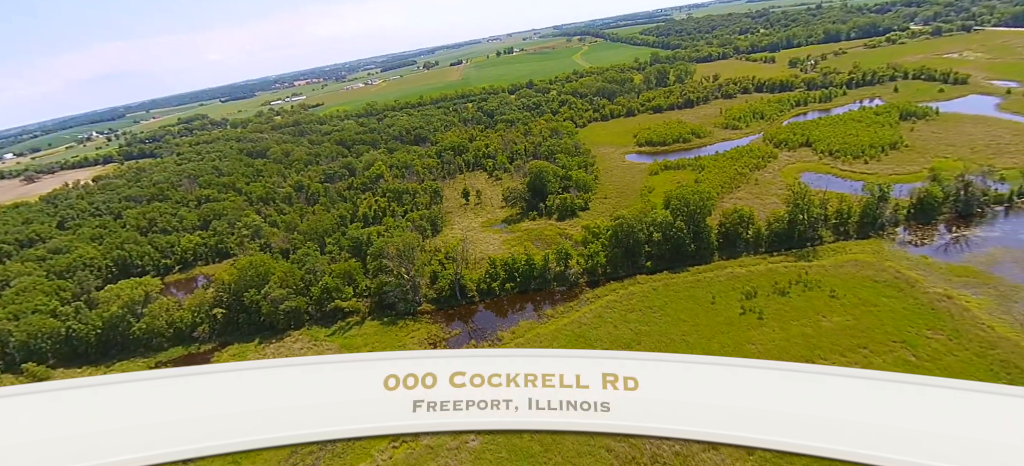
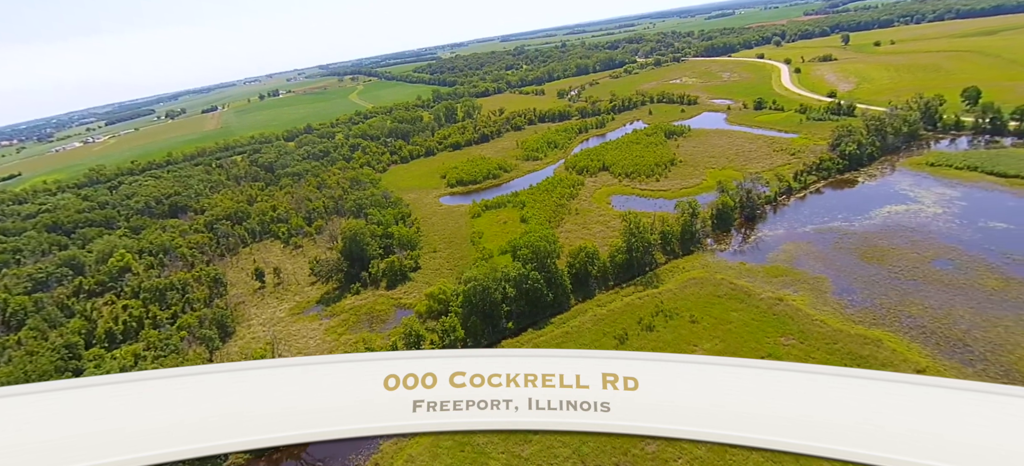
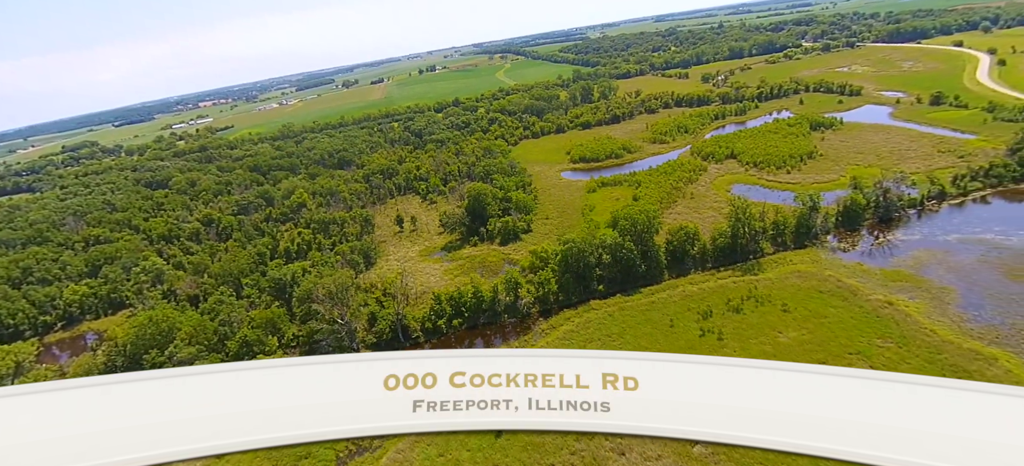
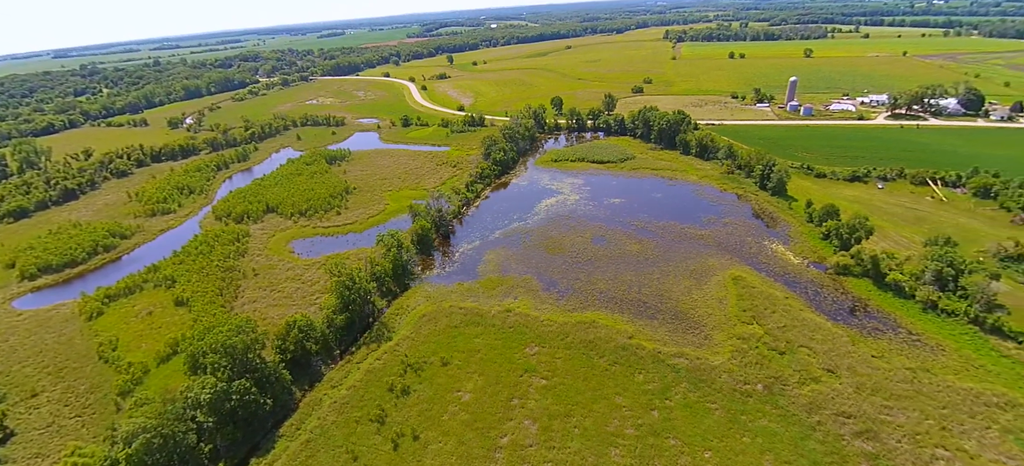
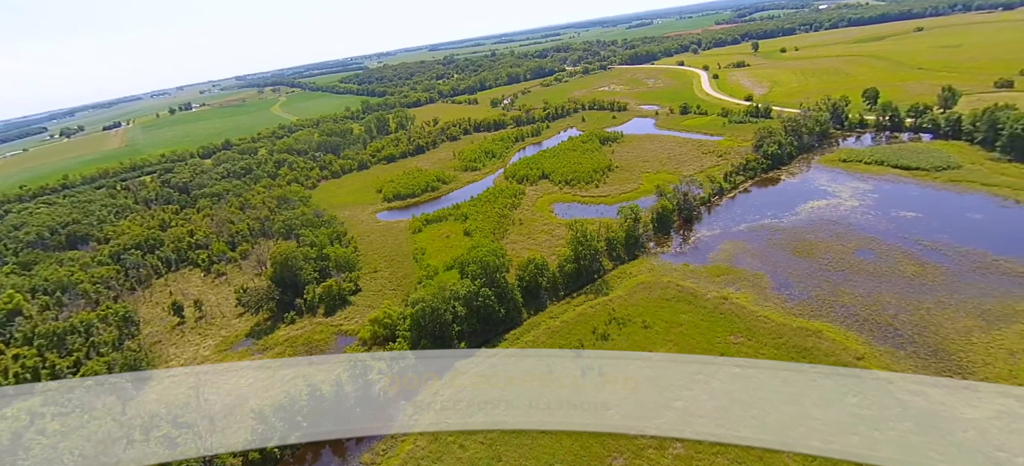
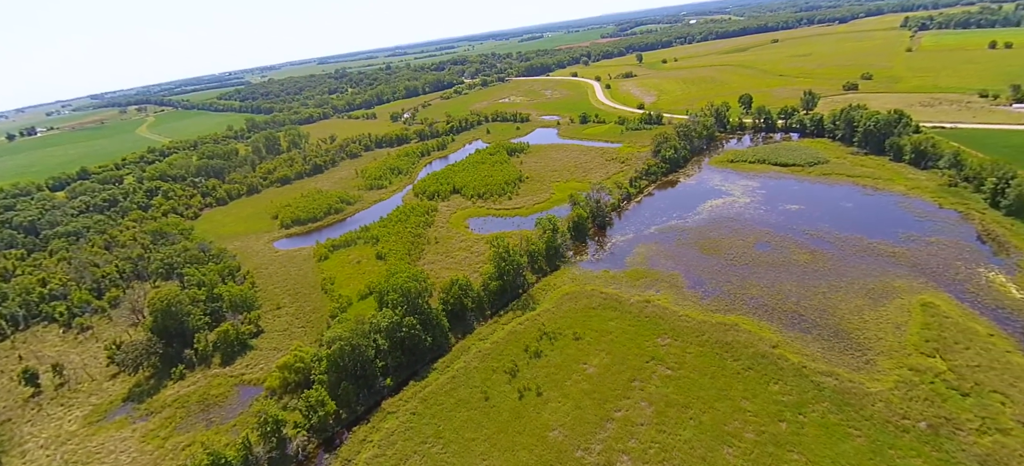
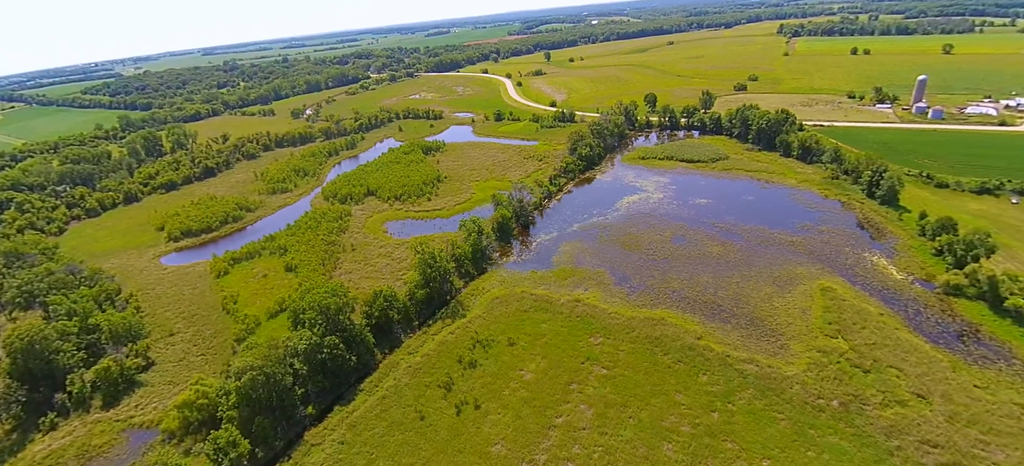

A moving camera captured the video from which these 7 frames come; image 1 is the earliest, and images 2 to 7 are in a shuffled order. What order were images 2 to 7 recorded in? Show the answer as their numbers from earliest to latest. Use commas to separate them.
3, 2, 5, 6, 7, 4
